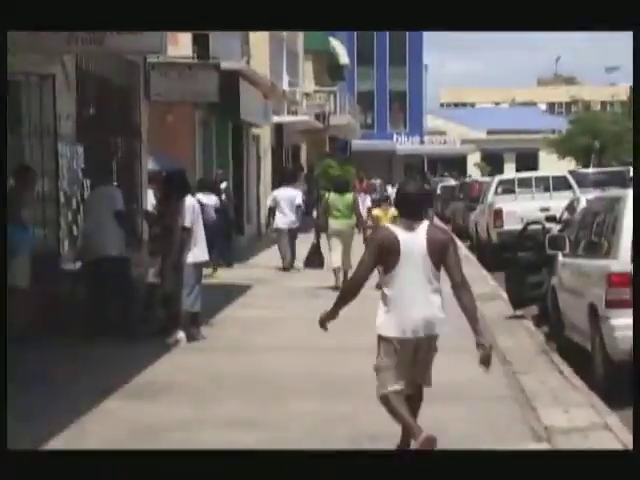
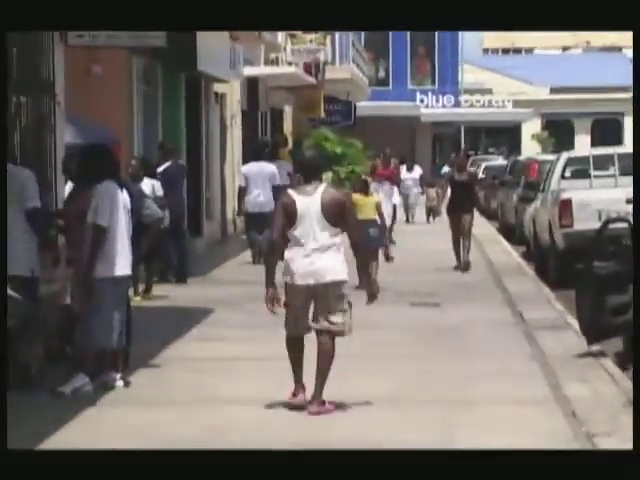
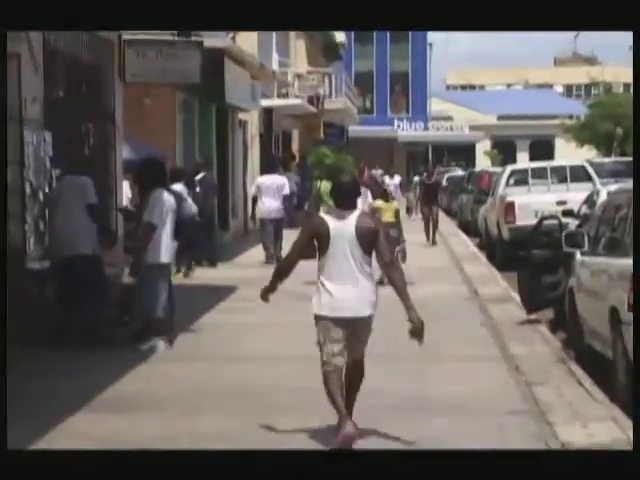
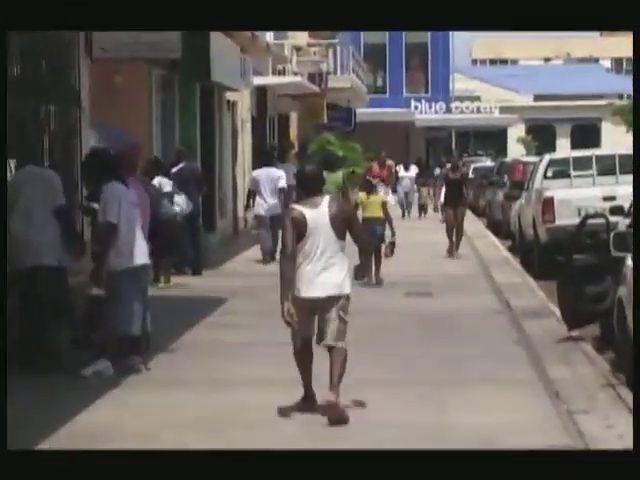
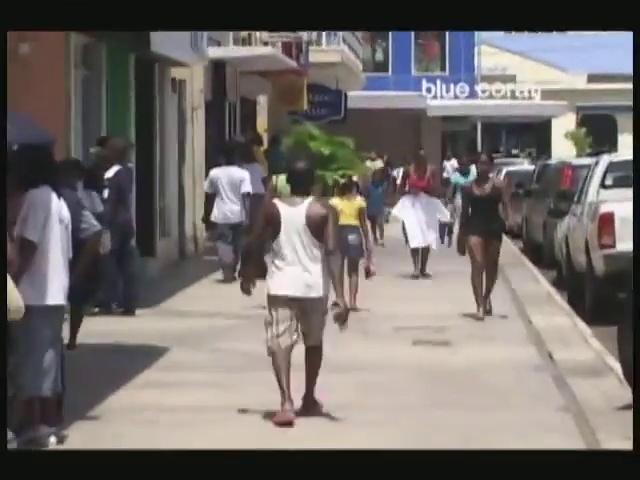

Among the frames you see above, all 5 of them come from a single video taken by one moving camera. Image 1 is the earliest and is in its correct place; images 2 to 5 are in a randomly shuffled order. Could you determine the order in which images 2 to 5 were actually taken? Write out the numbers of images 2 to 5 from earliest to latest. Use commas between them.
3, 4, 2, 5
